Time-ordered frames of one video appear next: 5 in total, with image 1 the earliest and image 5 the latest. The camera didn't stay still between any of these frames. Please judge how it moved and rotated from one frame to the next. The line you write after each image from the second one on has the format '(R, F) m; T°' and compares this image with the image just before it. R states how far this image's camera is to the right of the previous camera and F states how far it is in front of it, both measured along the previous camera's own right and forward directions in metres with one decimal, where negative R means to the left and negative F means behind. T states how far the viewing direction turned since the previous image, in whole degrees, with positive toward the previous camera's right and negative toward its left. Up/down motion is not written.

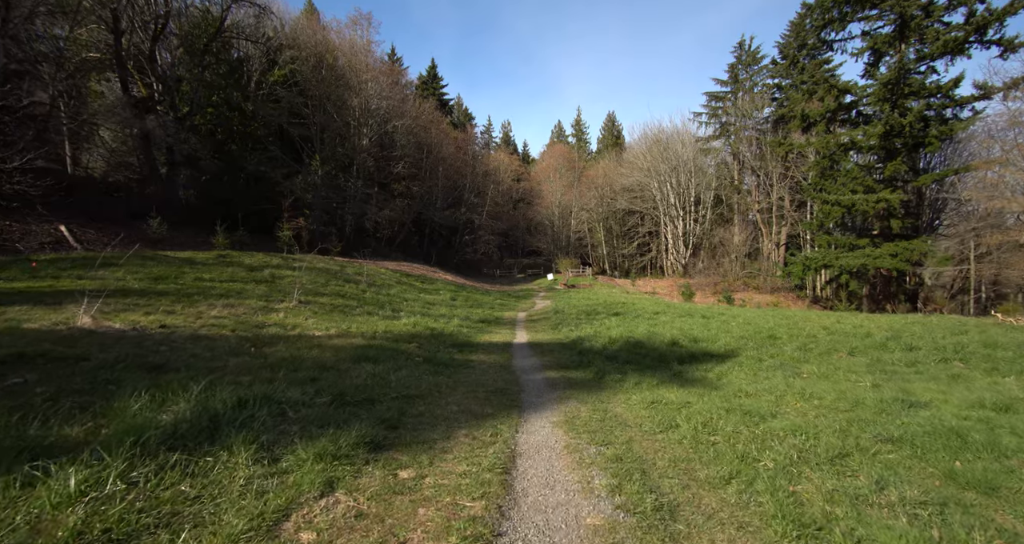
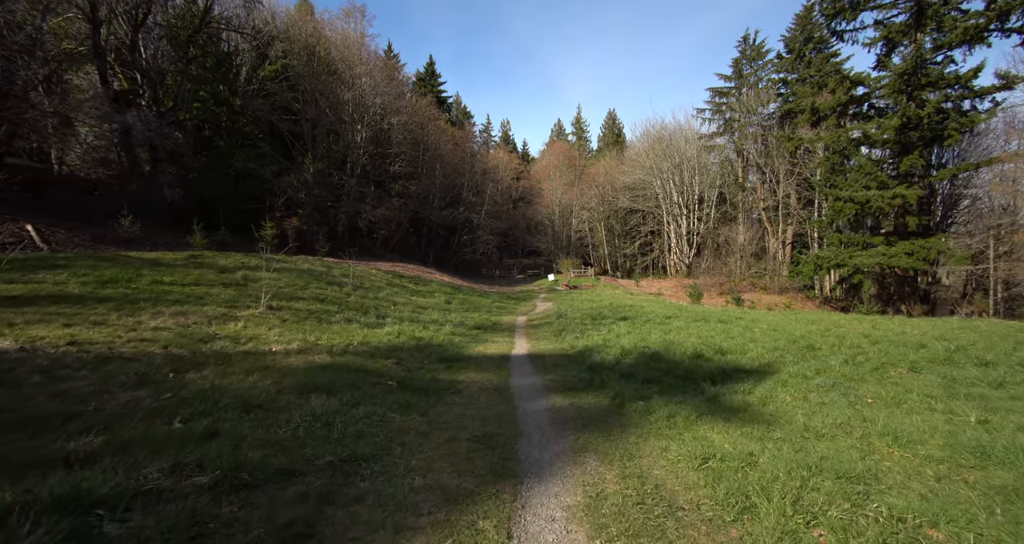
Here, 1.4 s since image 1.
(0.0, +1.5) m; 0°
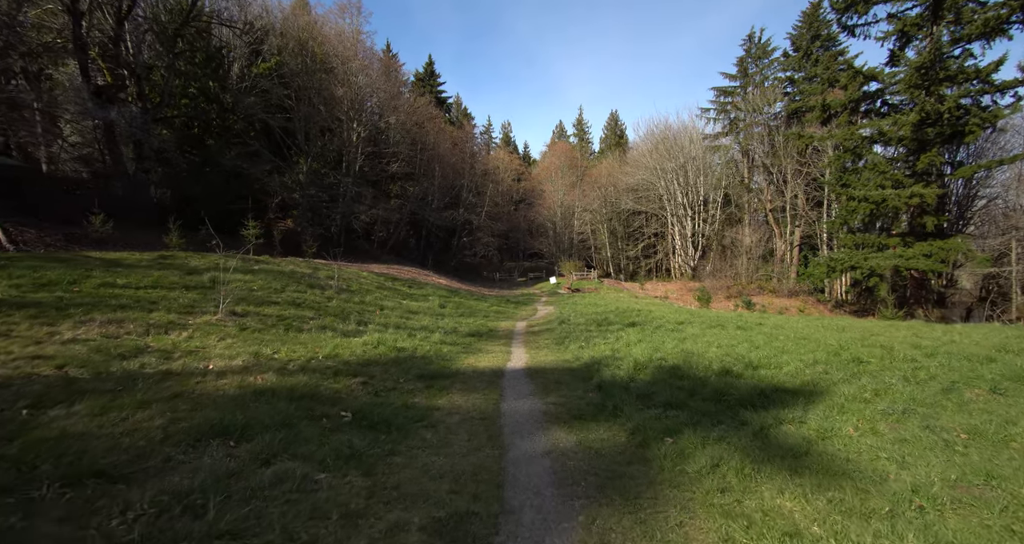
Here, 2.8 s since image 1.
(+0.1, +1.4) m; 0°
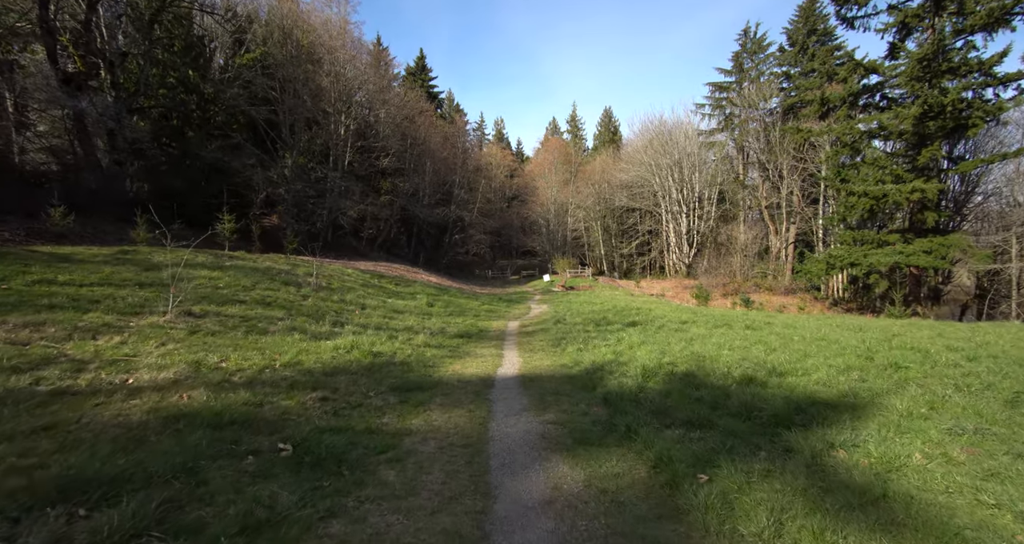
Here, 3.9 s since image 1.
(0.0, +1.1) m; +1°
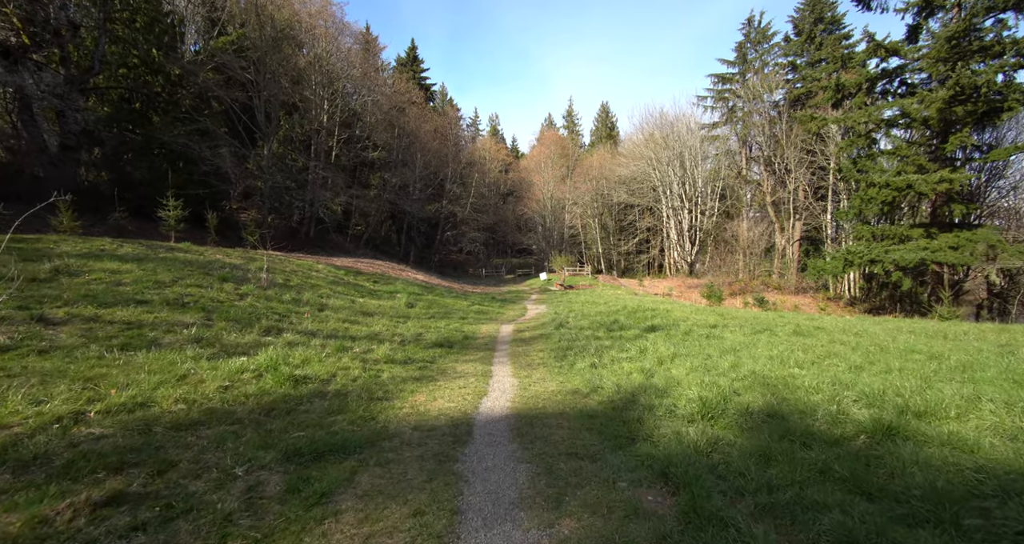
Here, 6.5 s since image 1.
(+0.1, +2.6) m; +1°
